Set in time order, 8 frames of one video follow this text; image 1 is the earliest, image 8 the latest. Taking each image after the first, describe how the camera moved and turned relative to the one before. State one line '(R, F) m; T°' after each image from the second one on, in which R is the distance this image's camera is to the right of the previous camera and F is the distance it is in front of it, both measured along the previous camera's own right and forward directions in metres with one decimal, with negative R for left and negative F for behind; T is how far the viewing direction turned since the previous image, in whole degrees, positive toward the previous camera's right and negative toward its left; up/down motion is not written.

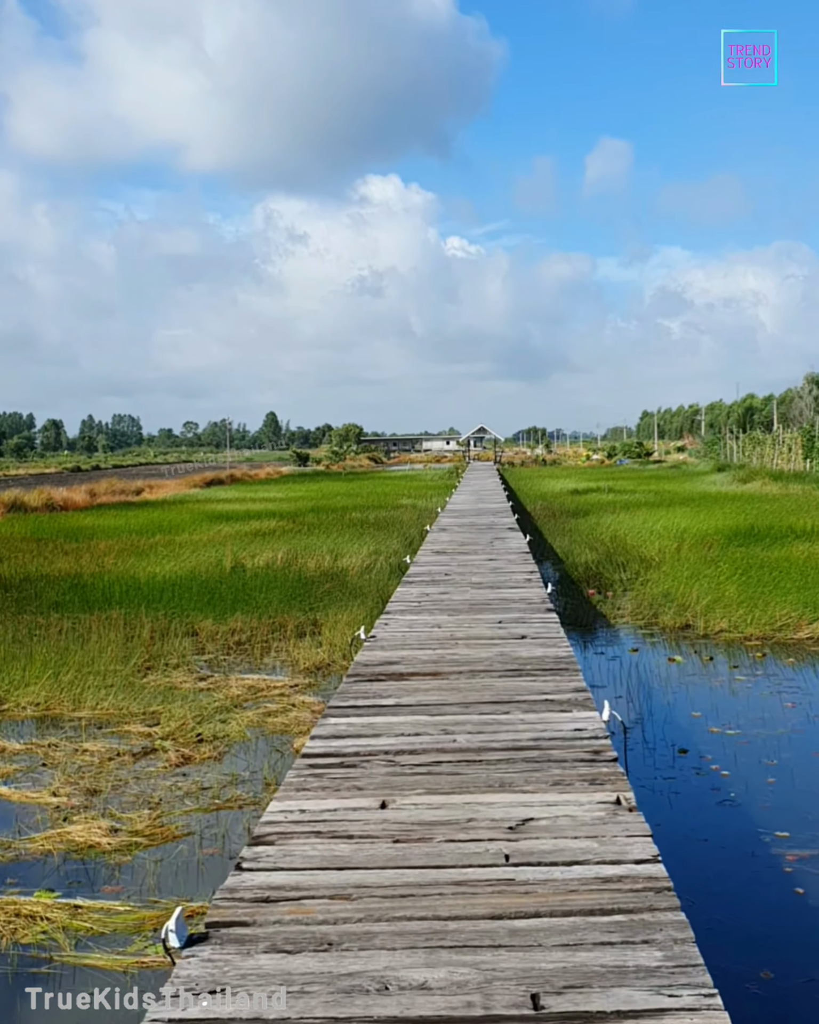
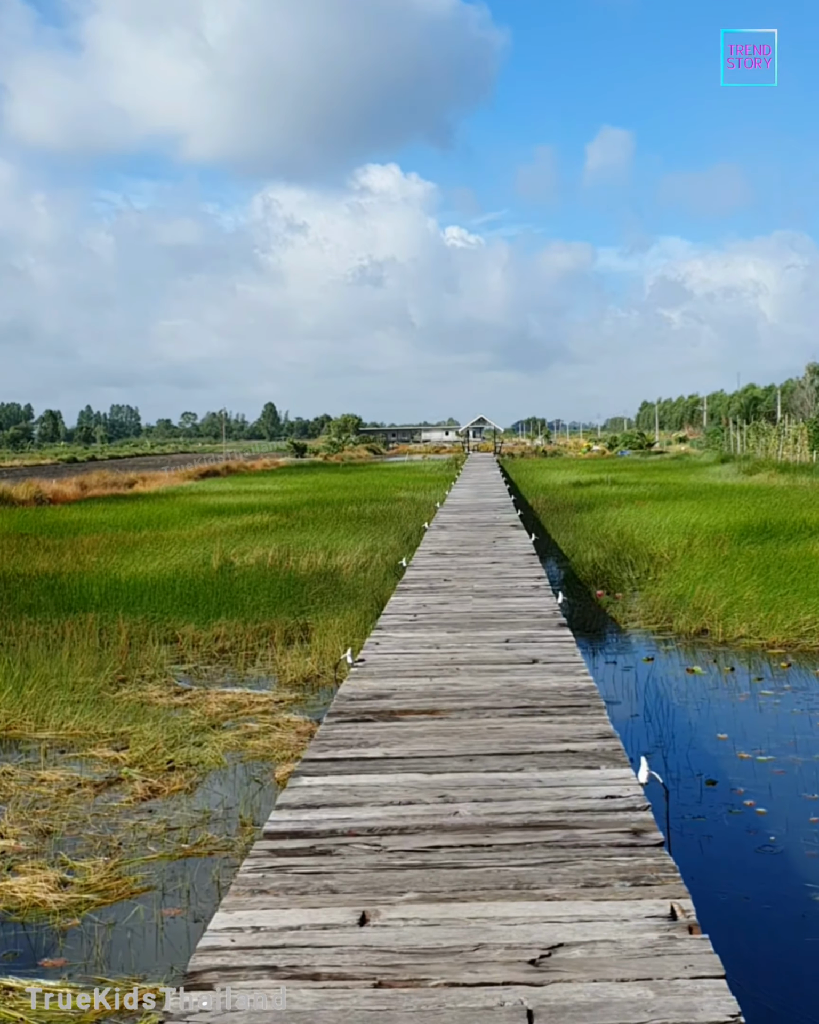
(0.0, +0.6) m; 0°
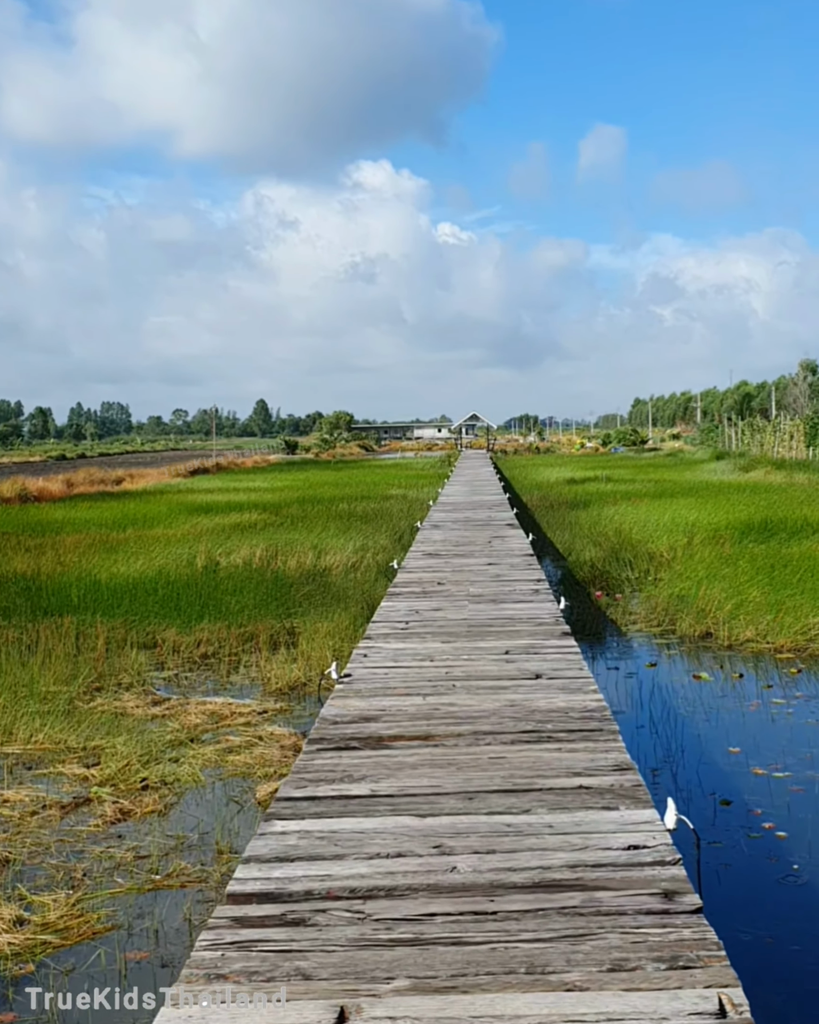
(0.0, +0.3) m; 0°
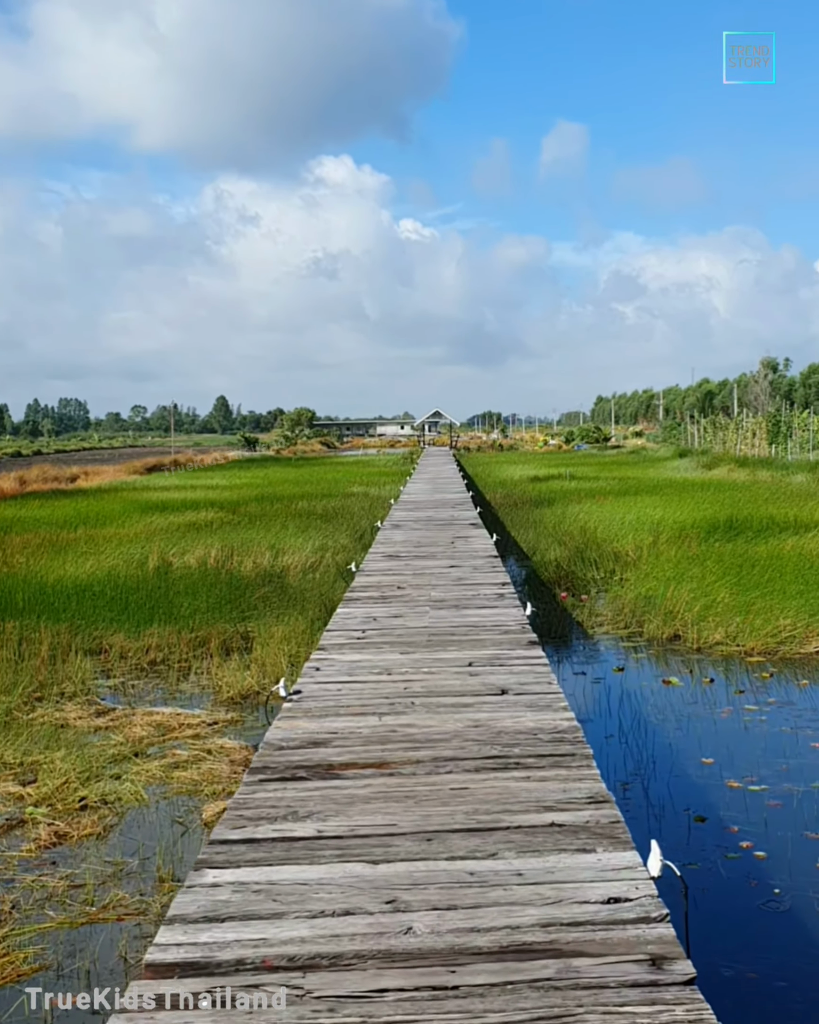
(0.0, +0.3) m; +2°
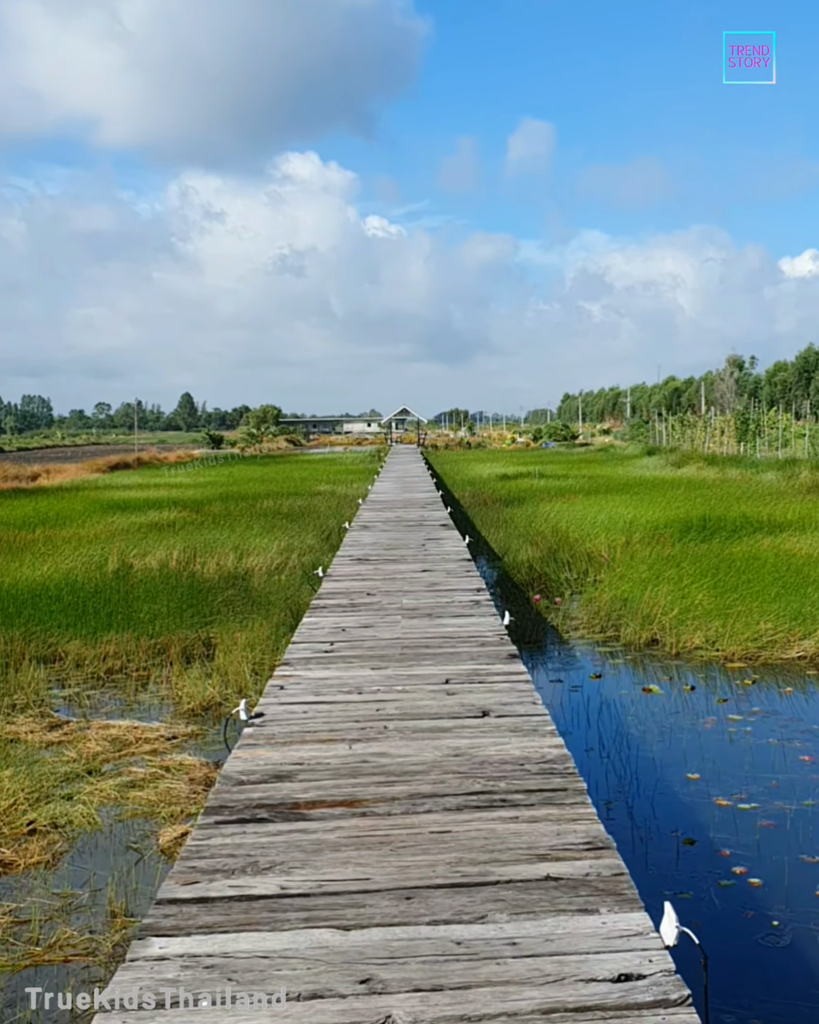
(0.0, +0.3) m; +2°
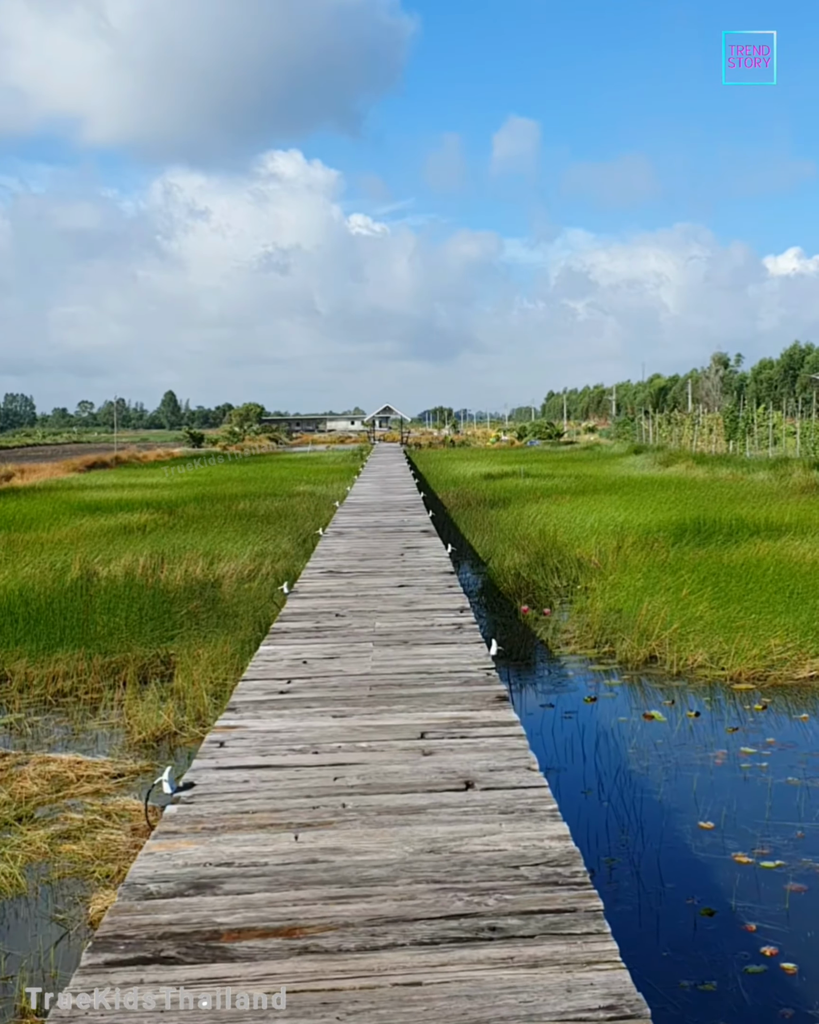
(0.0, +0.6) m; +1°
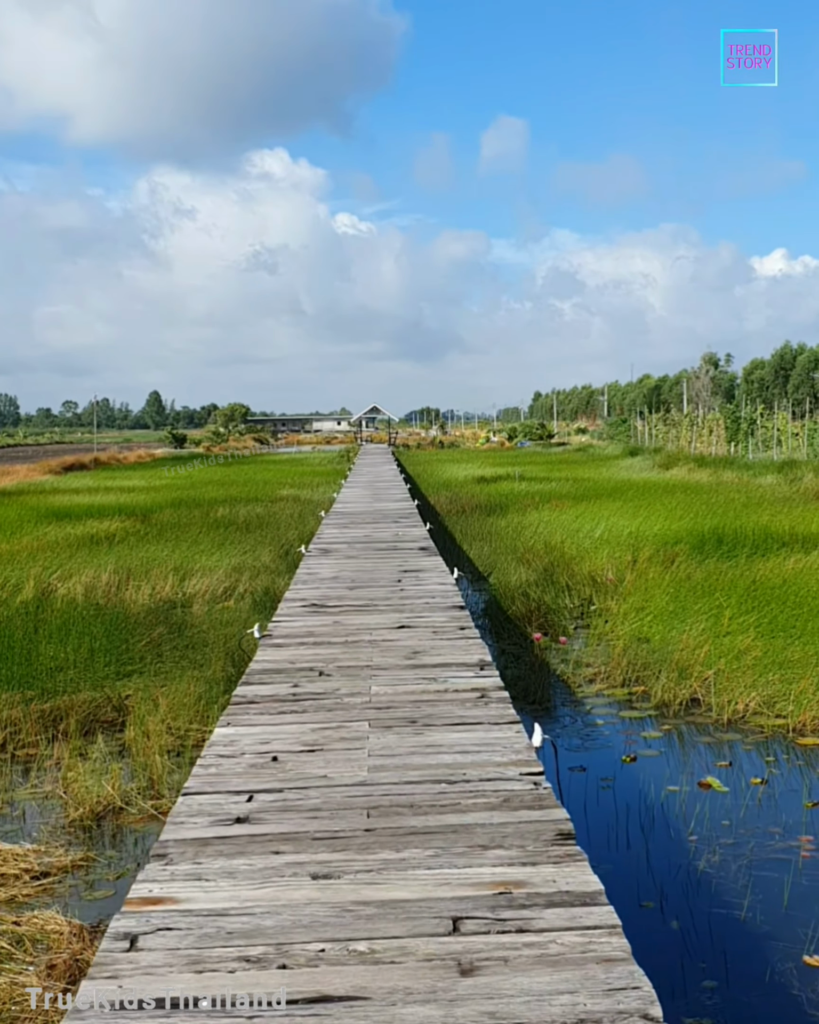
(-0.1, +1.0) m; +1°
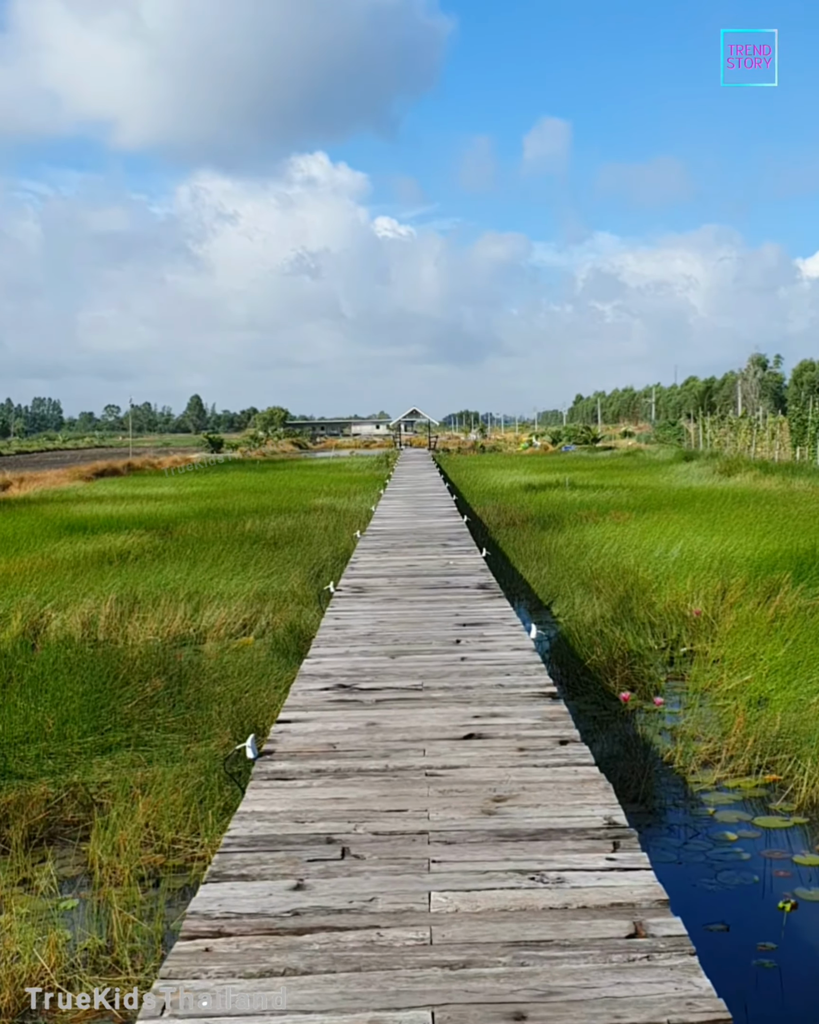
(-0.1, +1.4) m; -2°
